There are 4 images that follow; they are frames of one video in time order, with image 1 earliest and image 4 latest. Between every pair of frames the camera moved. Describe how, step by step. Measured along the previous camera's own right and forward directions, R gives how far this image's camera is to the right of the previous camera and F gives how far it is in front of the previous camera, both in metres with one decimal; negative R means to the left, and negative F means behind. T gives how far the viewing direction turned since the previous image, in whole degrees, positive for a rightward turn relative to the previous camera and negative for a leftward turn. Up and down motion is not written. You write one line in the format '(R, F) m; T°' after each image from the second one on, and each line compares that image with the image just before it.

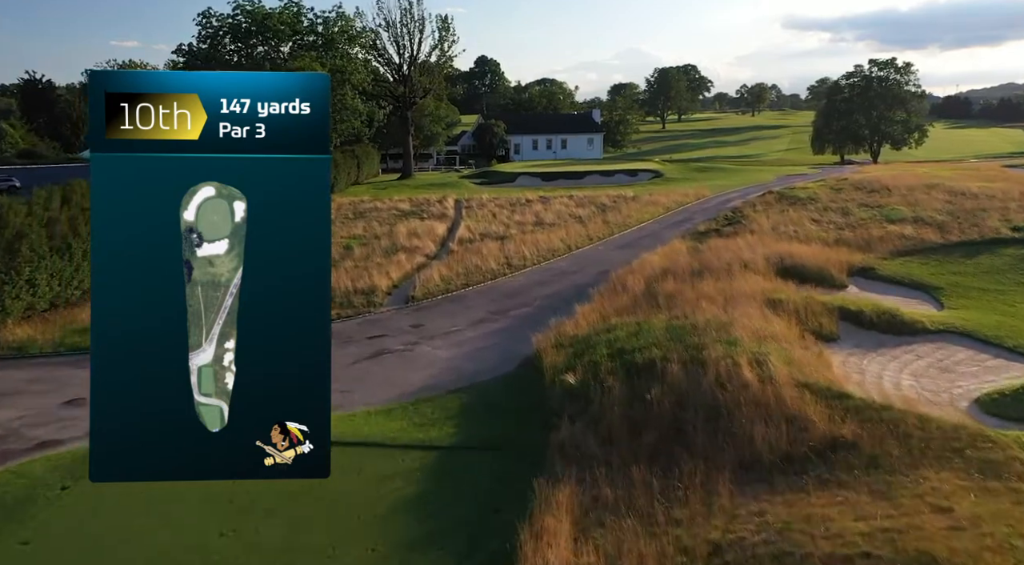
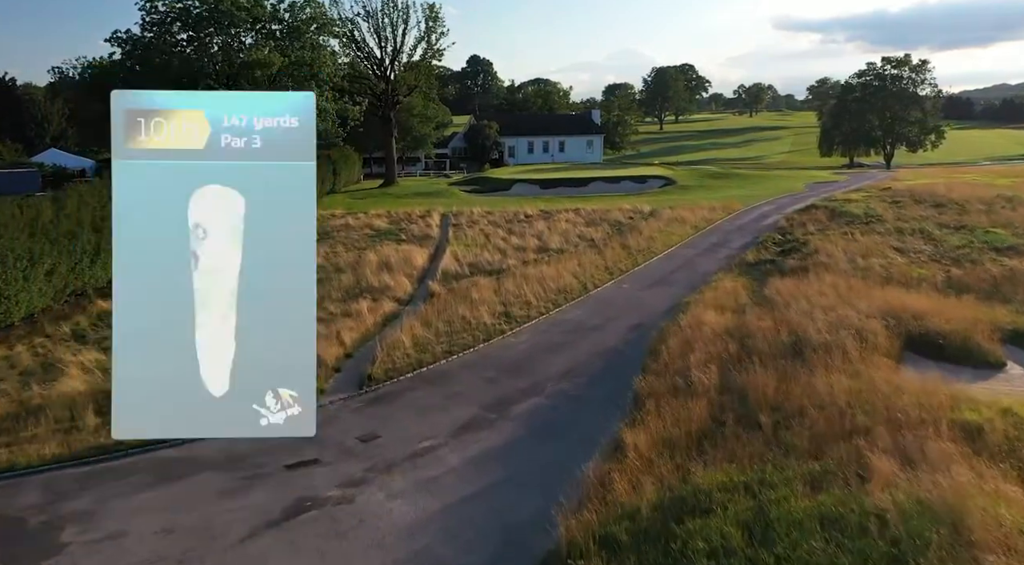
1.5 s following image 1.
(-0.2, +6.5) m; 0°
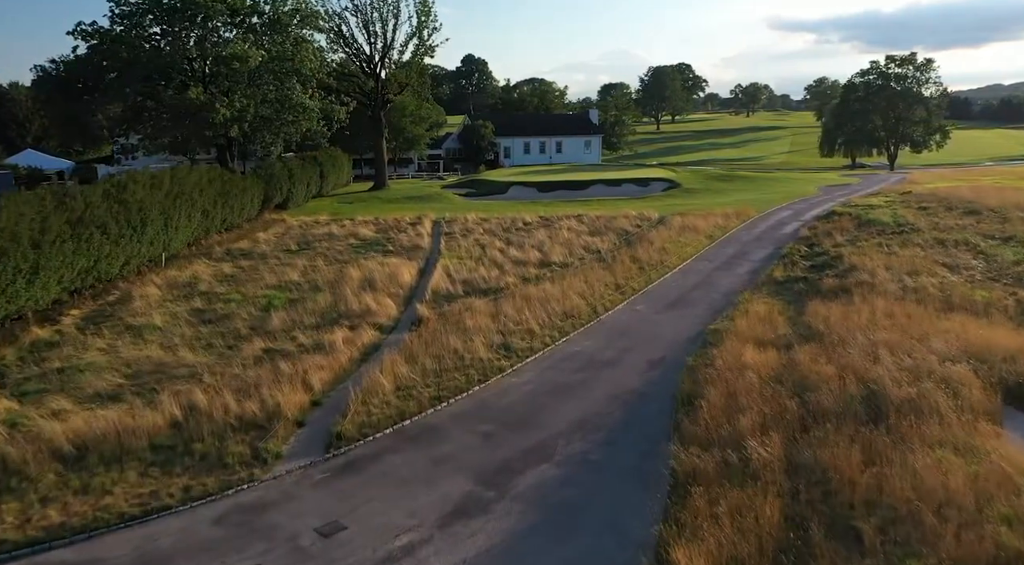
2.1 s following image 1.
(-0.1, +2.7) m; 0°
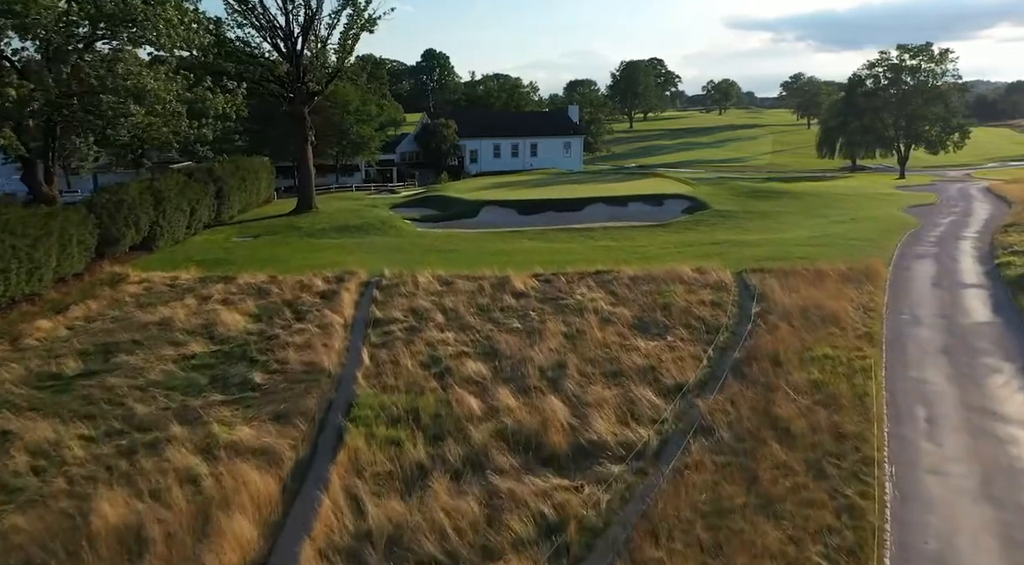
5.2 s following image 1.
(-0.4, +14.1) m; +3°
